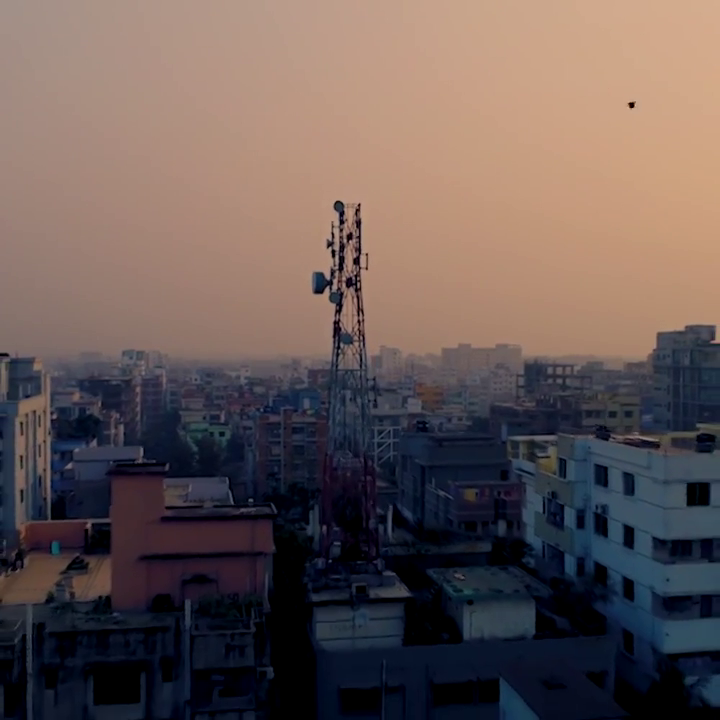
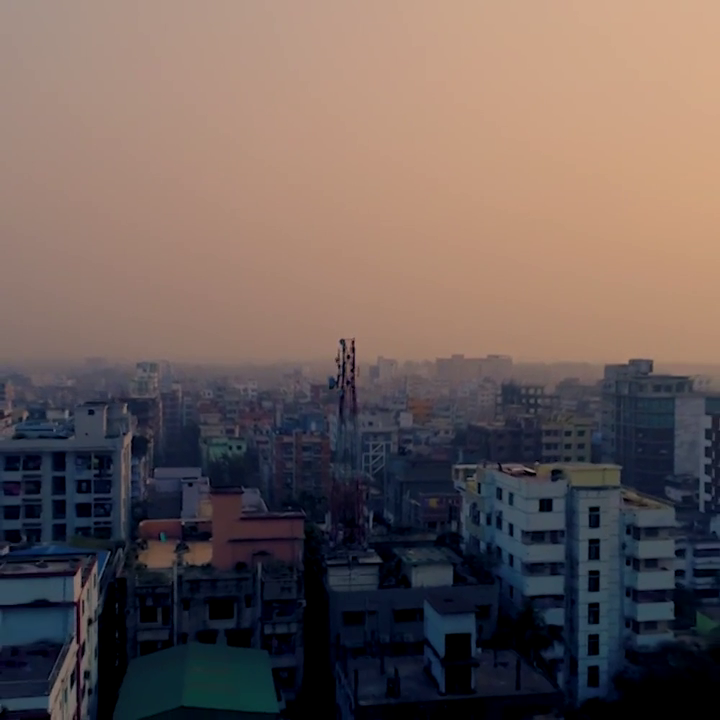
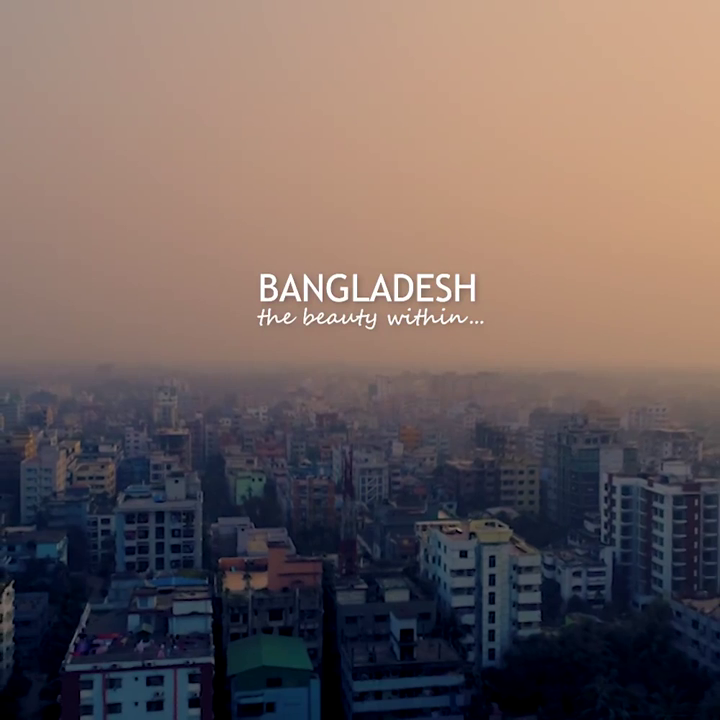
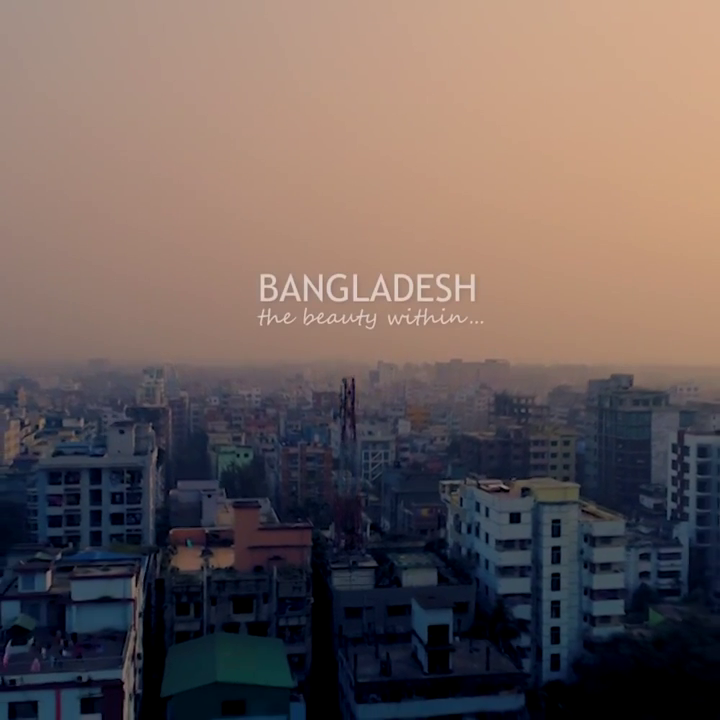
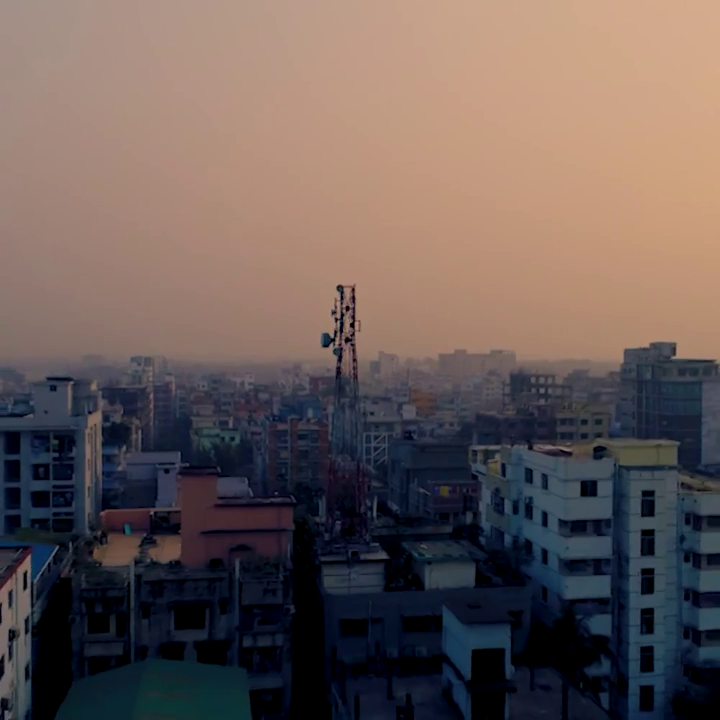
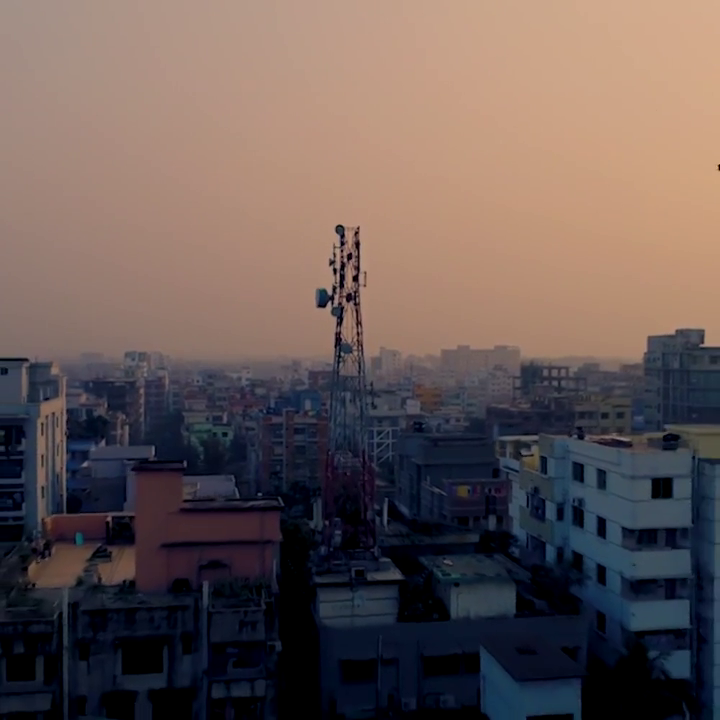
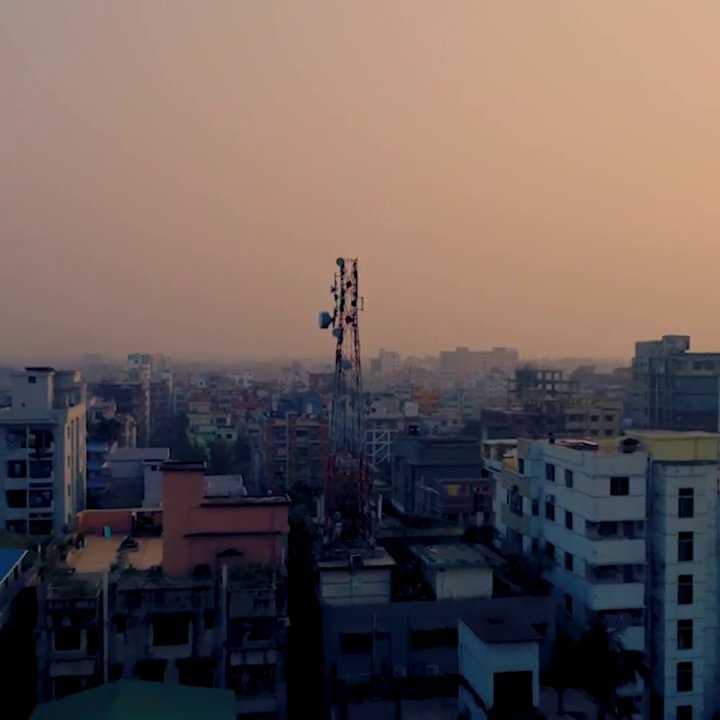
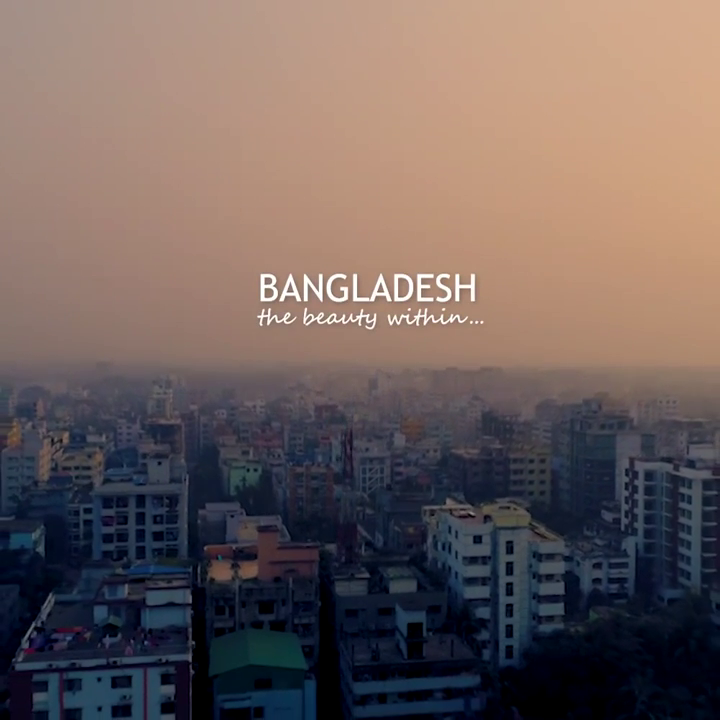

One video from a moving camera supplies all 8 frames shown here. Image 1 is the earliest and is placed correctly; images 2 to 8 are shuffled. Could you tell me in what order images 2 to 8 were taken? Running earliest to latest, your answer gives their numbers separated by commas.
6, 7, 5, 2, 4, 8, 3
